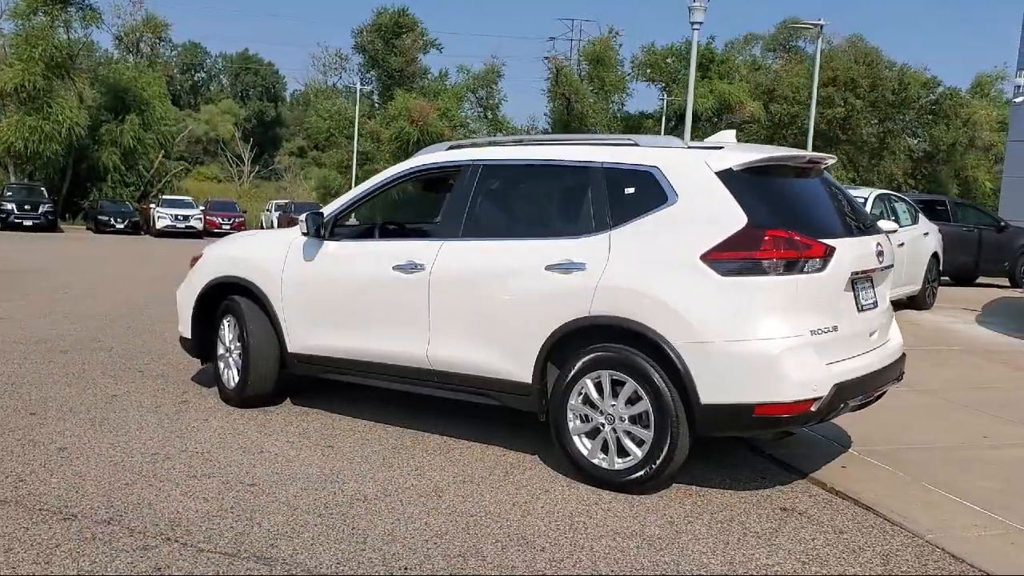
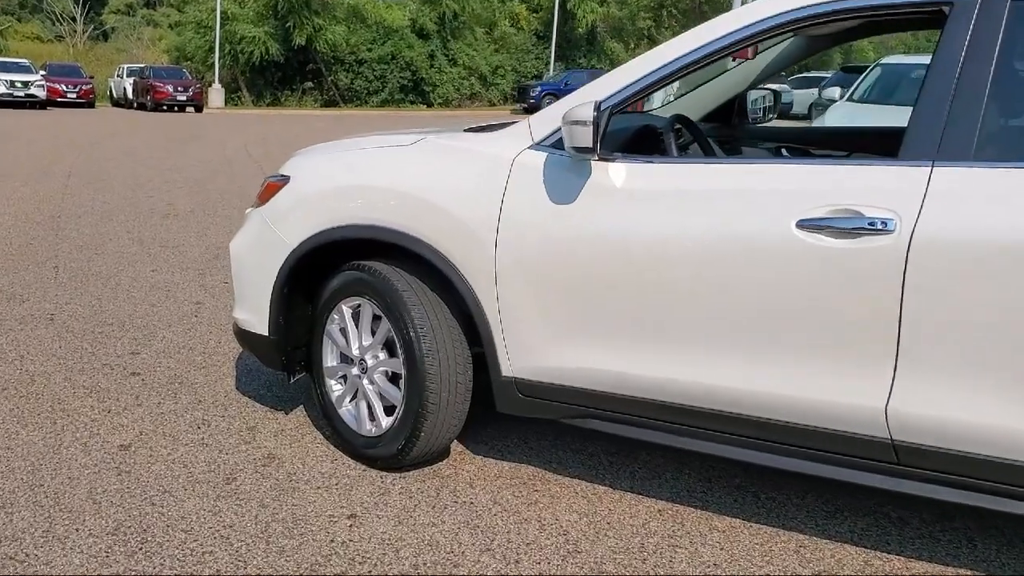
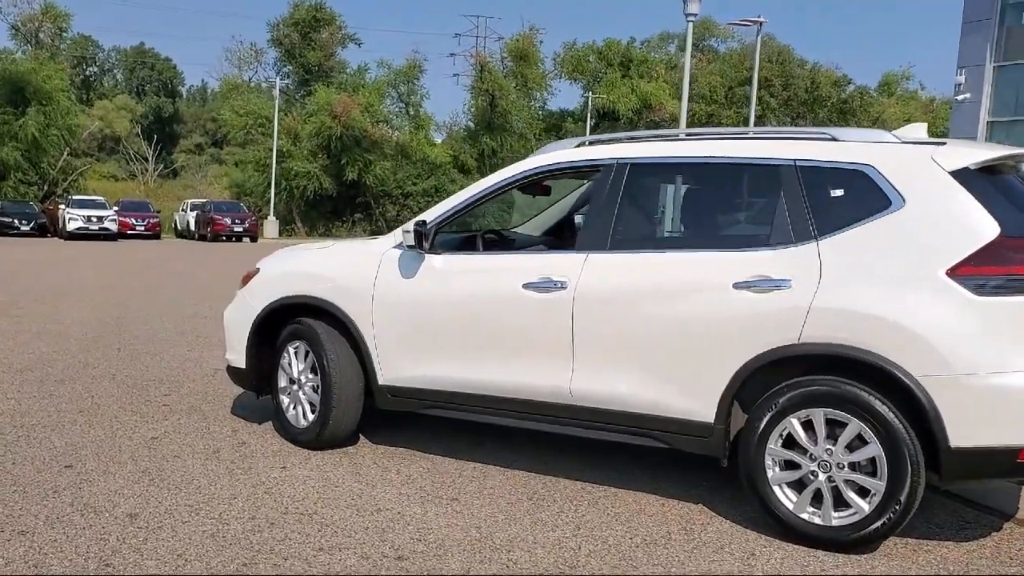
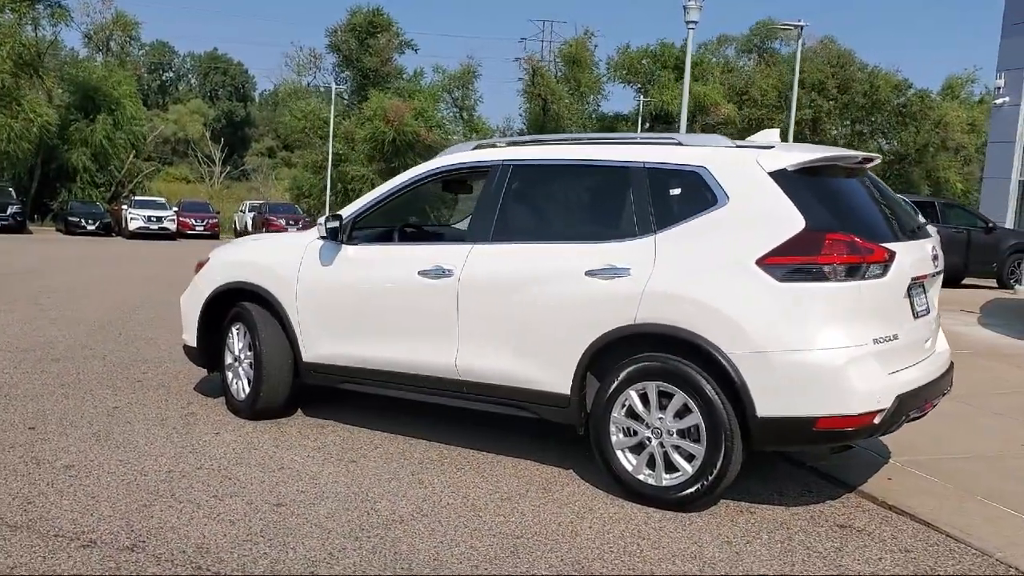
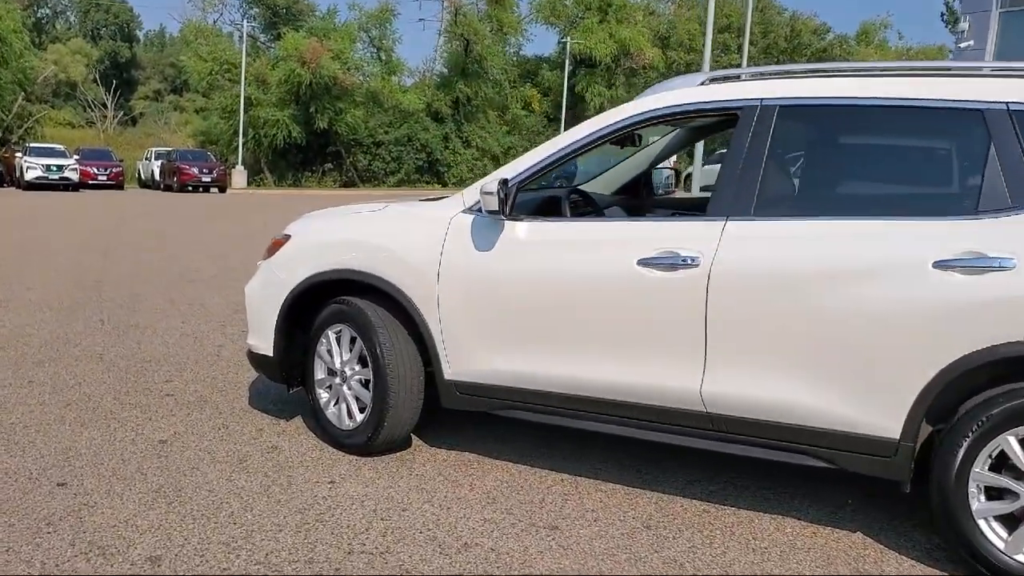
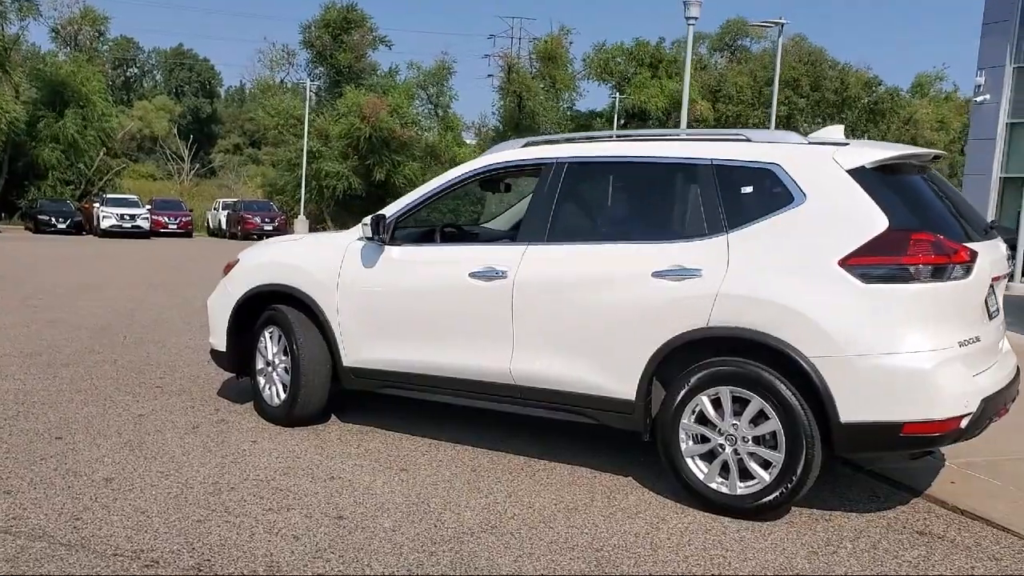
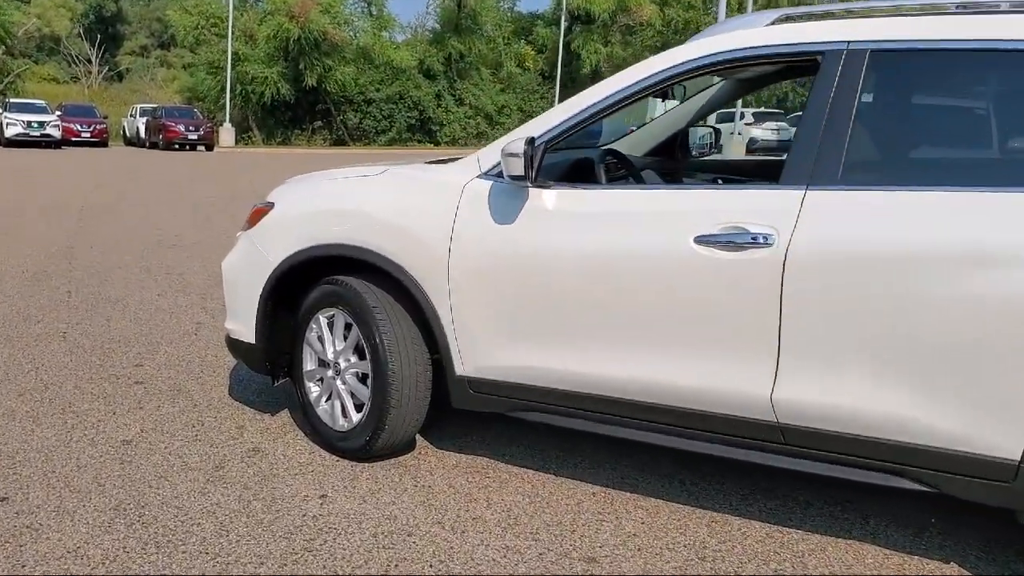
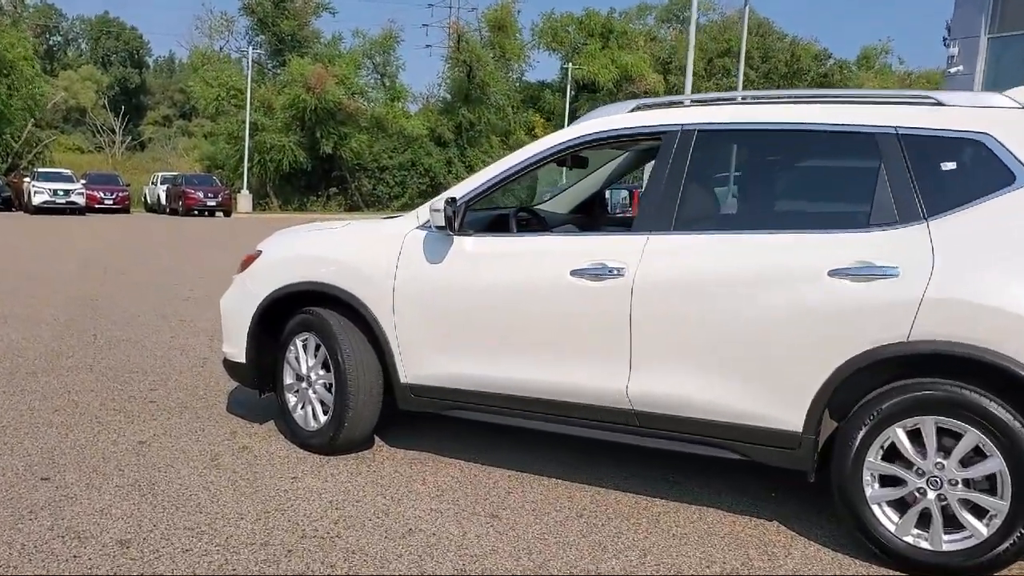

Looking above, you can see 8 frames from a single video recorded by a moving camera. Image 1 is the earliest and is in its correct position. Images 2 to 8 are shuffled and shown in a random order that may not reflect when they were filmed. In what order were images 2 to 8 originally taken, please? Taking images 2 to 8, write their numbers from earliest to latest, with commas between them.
4, 6, 3, 8, 5, 7, 2
